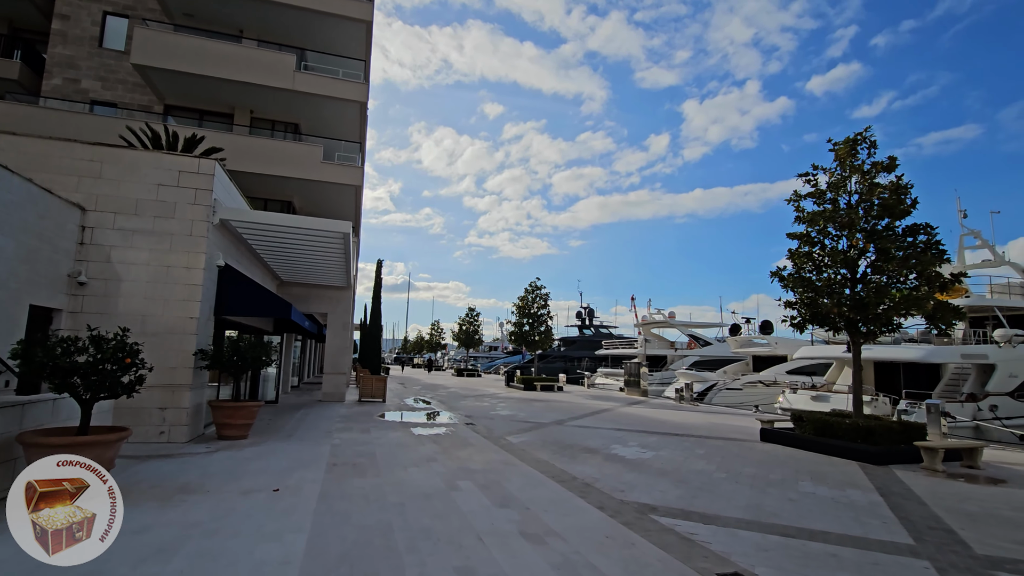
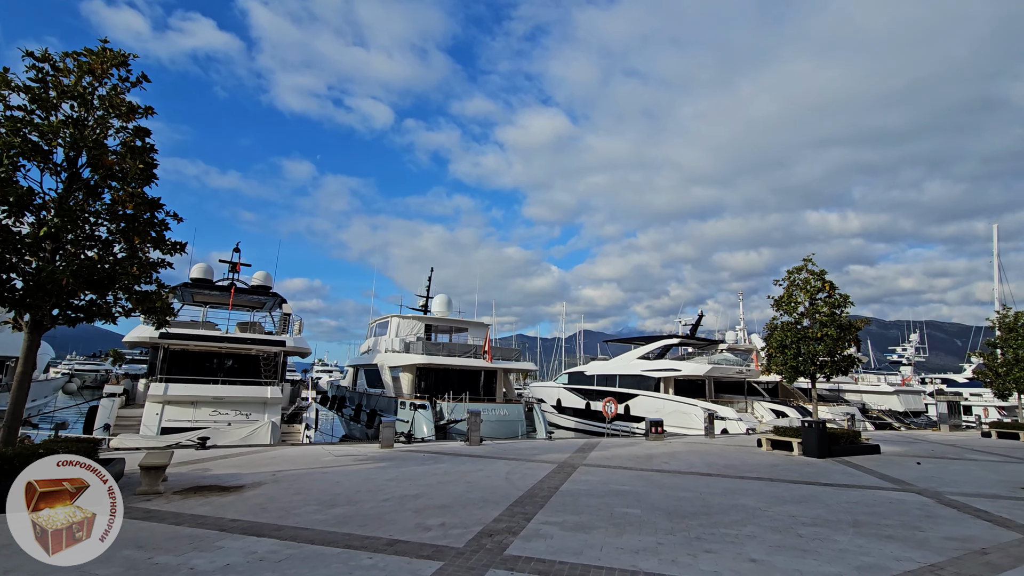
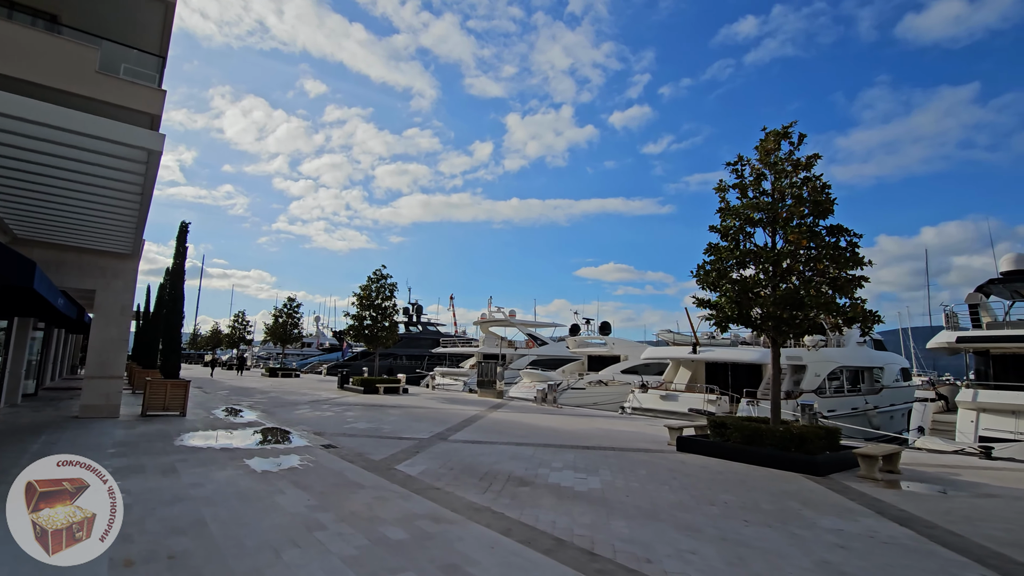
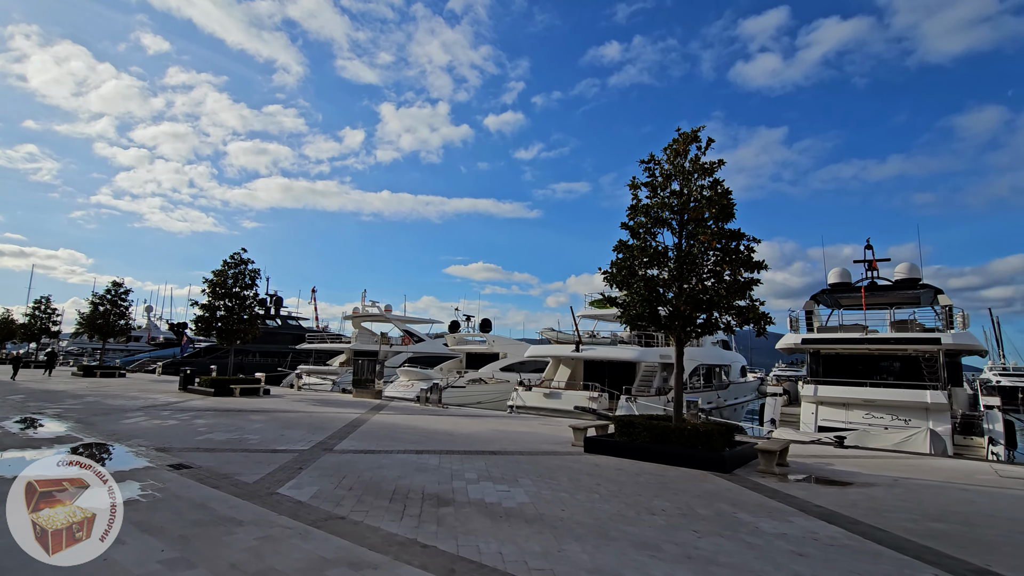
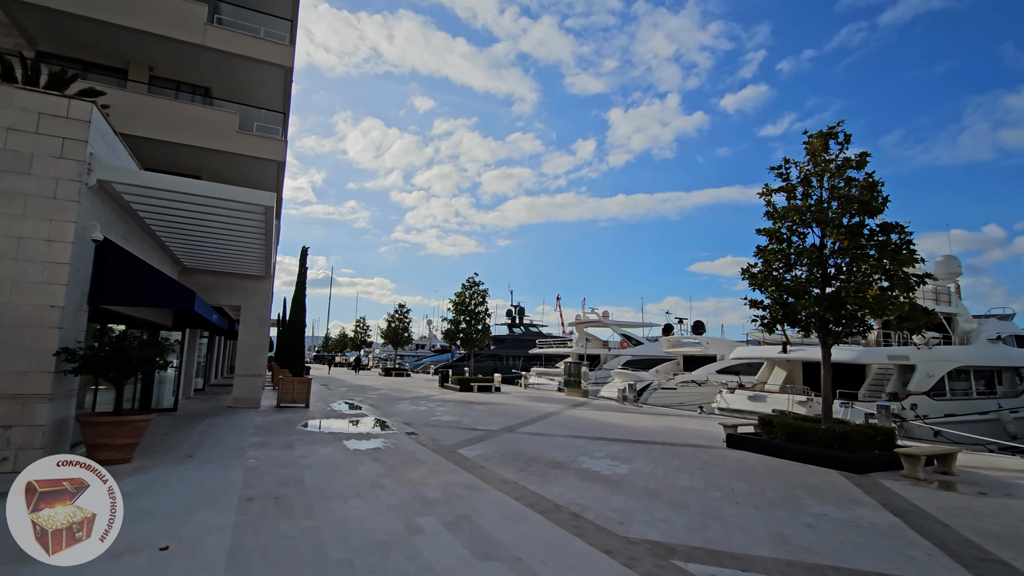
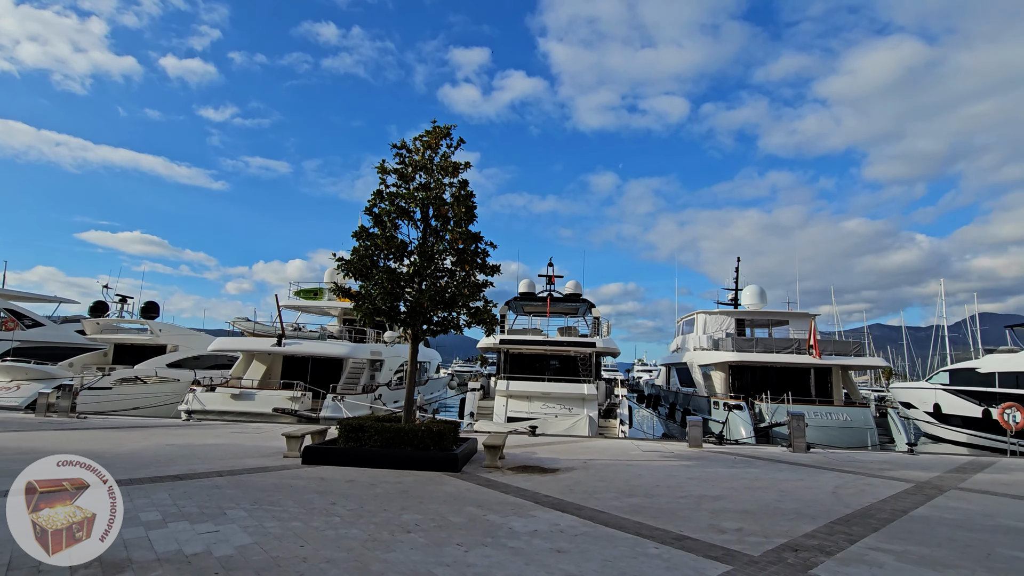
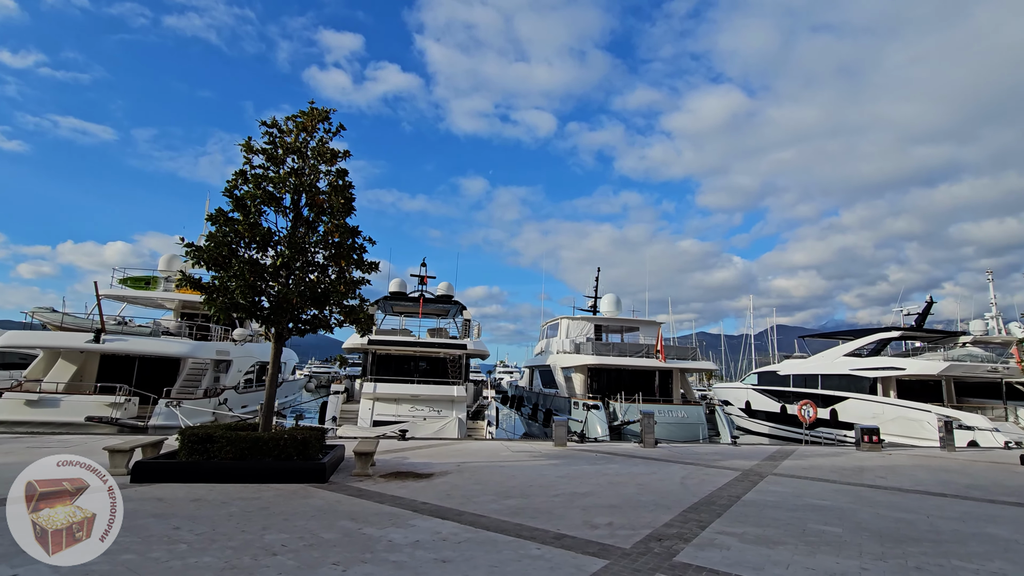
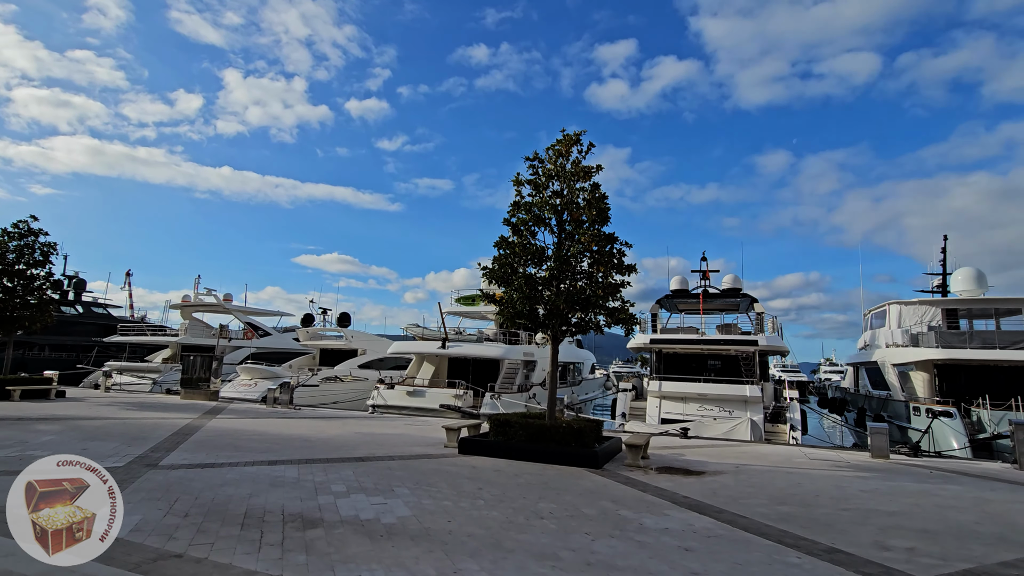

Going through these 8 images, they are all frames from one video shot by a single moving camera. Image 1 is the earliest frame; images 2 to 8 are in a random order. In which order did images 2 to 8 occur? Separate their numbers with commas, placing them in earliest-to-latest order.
5, 3, 4, 8, 6, 7, 2
